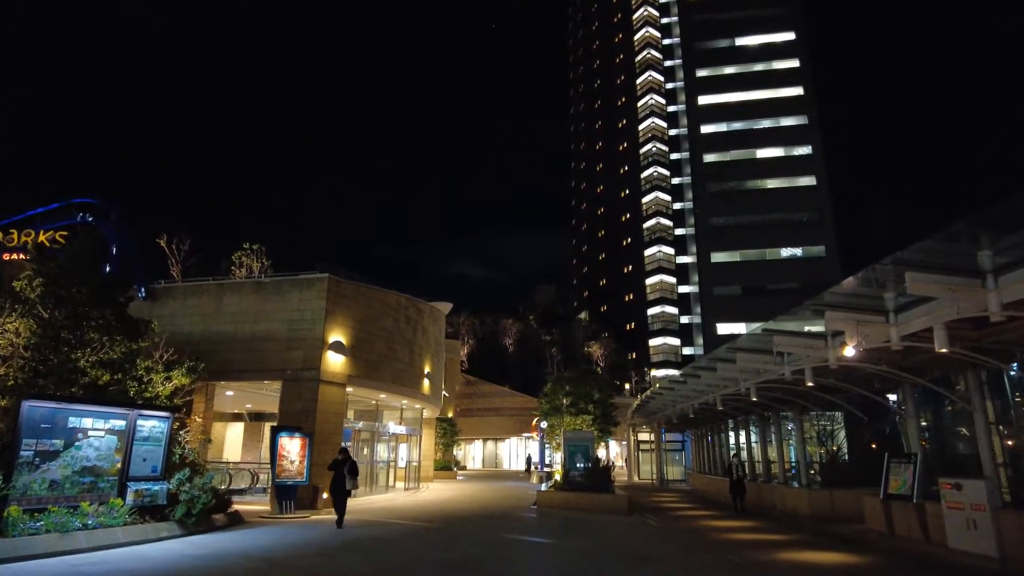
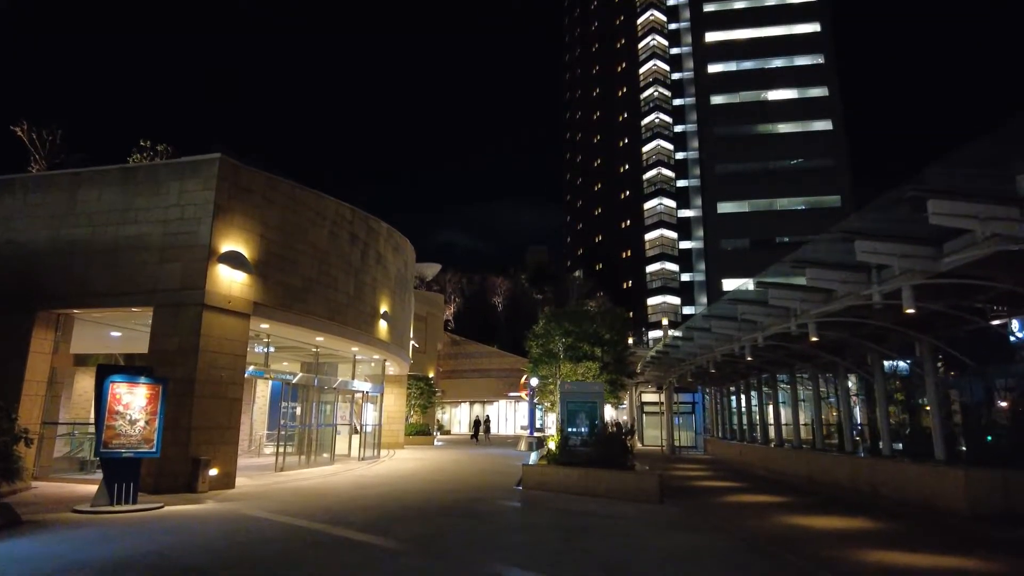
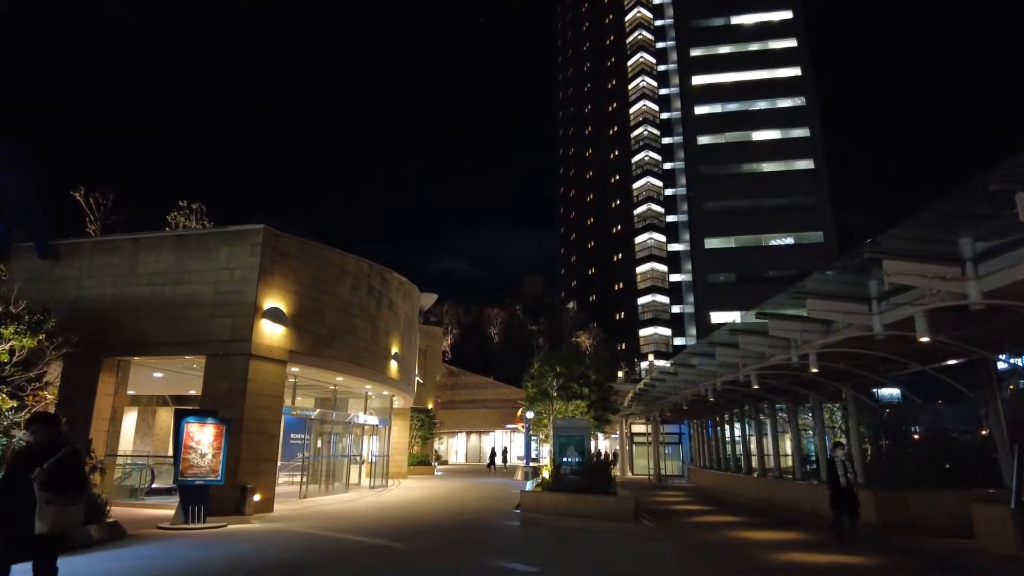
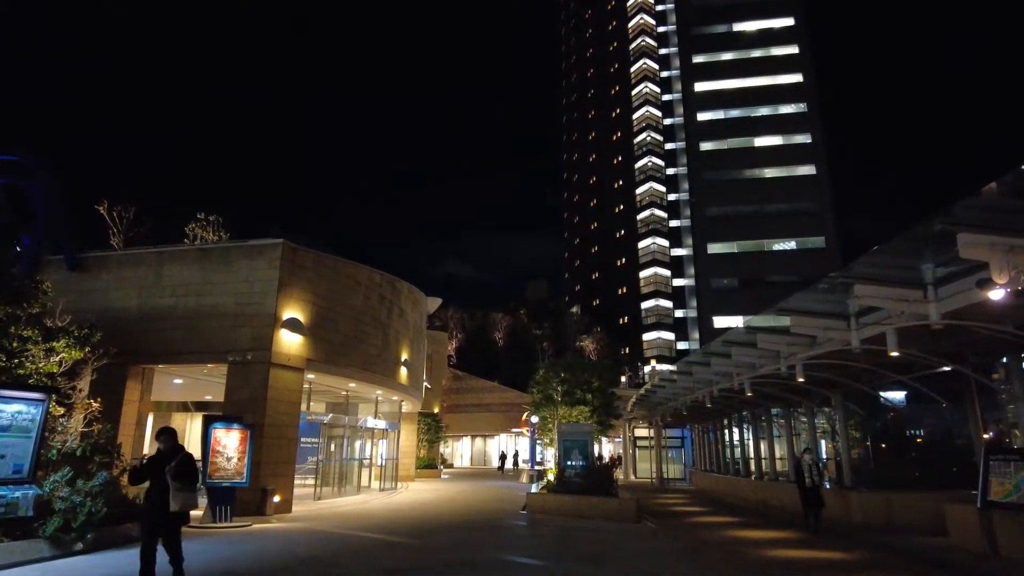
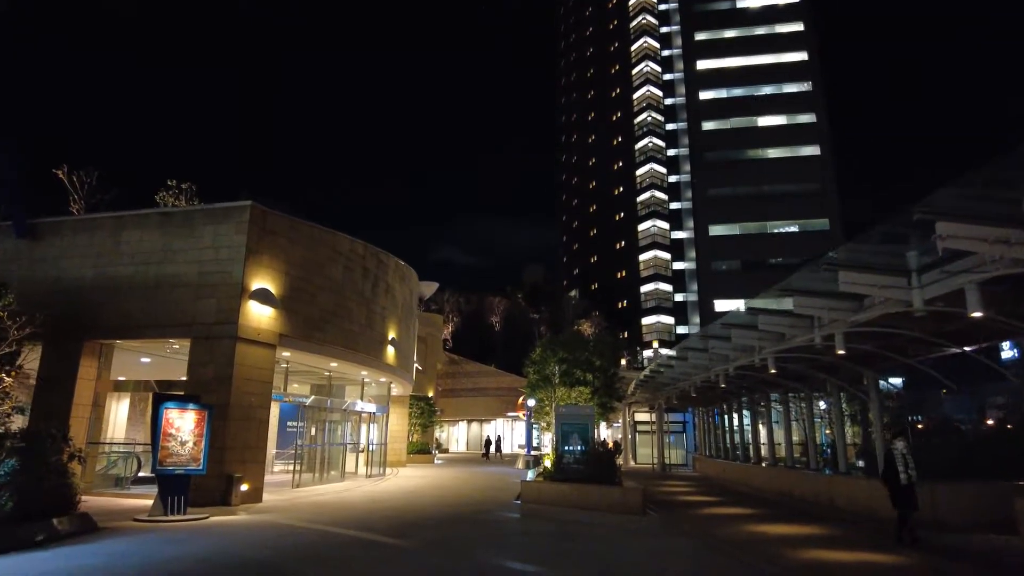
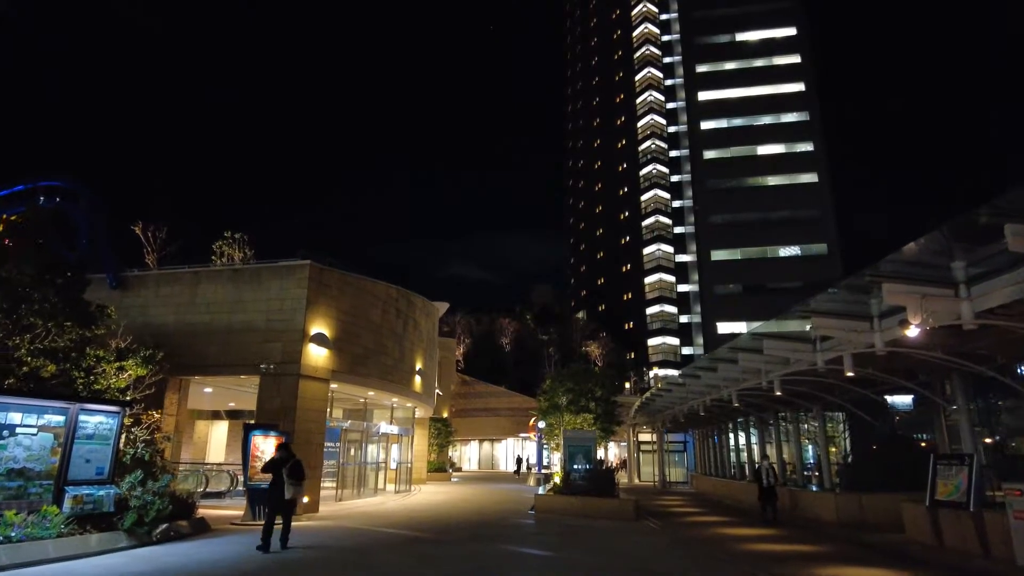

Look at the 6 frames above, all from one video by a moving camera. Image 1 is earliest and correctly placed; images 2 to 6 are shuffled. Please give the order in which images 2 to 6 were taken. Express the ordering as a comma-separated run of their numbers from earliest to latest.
6, 4, 3, 5, 2
